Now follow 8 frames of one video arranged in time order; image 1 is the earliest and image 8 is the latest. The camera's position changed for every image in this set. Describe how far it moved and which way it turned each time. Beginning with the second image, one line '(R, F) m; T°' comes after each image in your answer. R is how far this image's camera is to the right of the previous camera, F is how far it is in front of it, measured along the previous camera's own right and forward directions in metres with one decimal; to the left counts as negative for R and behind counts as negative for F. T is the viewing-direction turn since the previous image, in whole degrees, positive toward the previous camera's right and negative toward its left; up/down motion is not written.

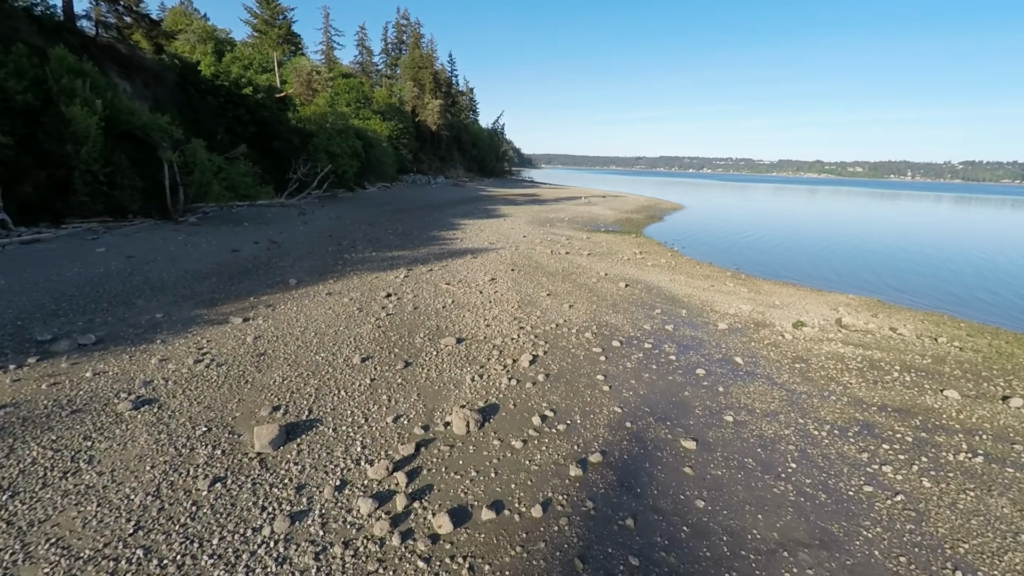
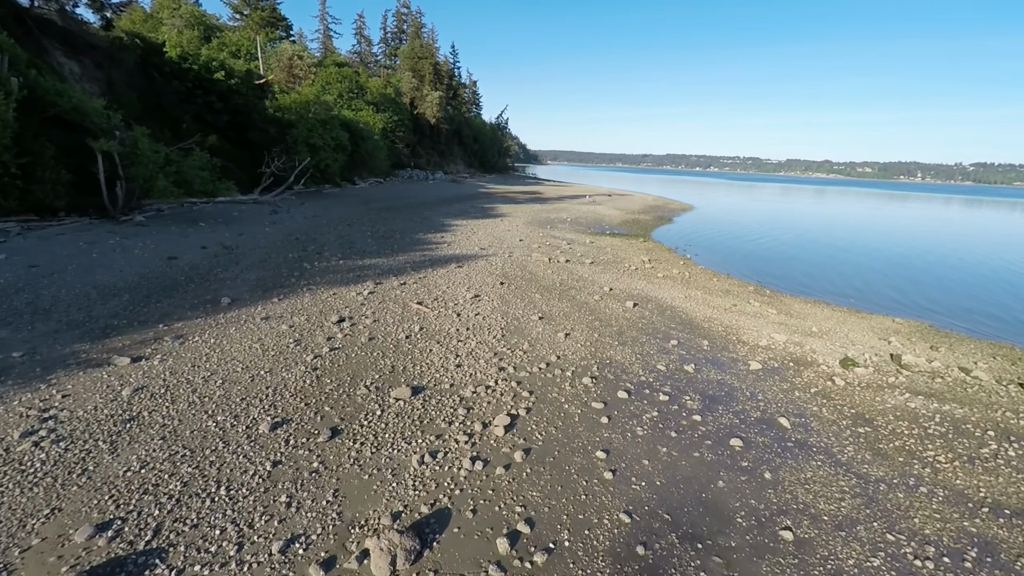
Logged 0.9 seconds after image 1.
(+0.4, +1.9) m; 0°
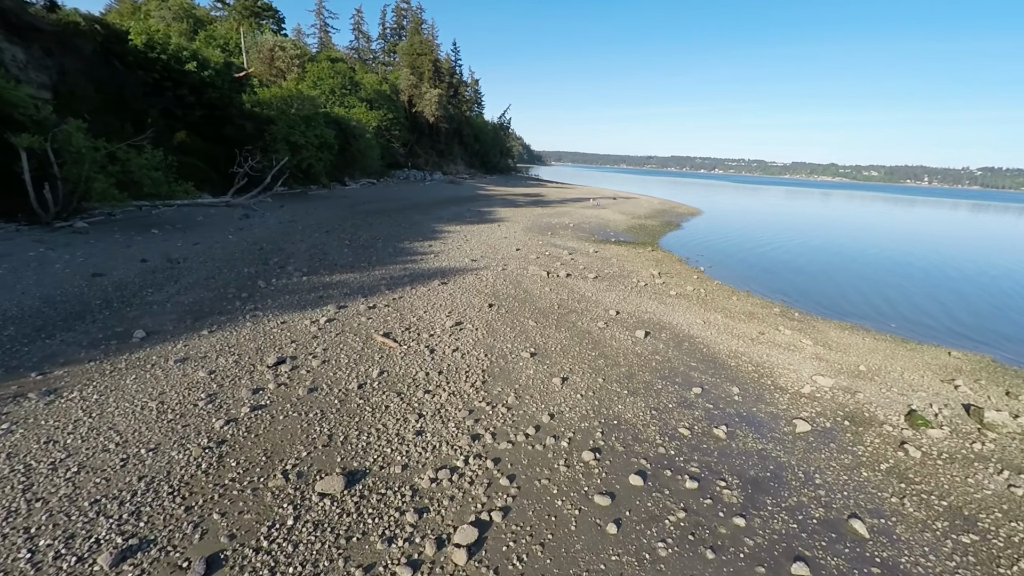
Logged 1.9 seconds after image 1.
(+0.3, +1.7) m; 0°
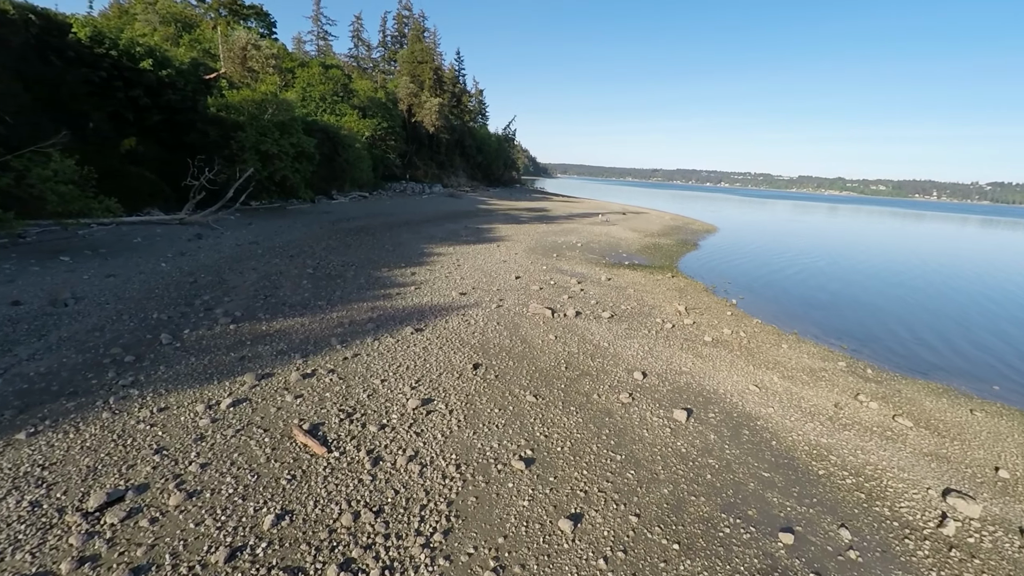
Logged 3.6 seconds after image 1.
(+0.2, +2.5) m; -1°
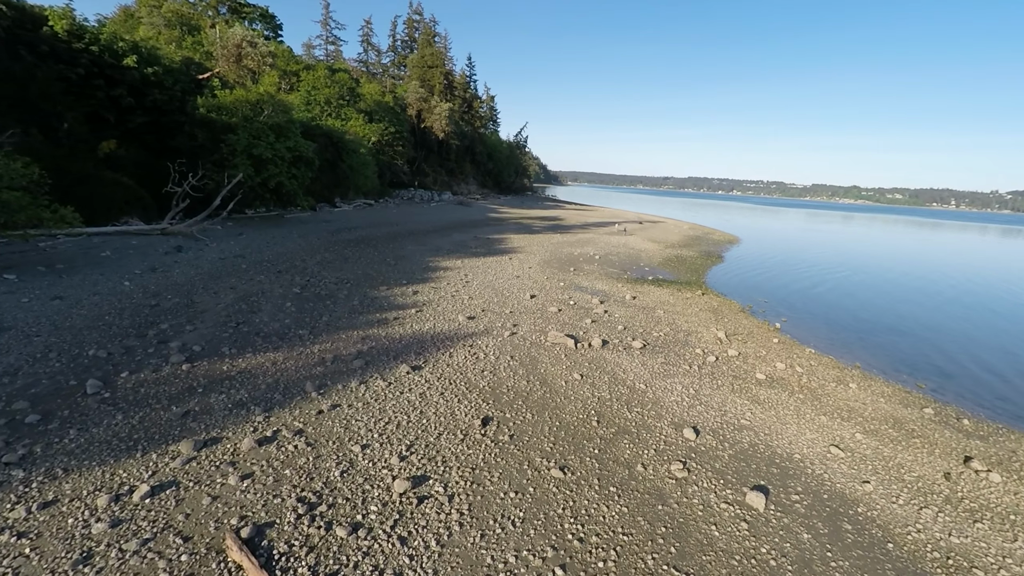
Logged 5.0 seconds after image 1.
(-0.1, +1.6) m; -1°
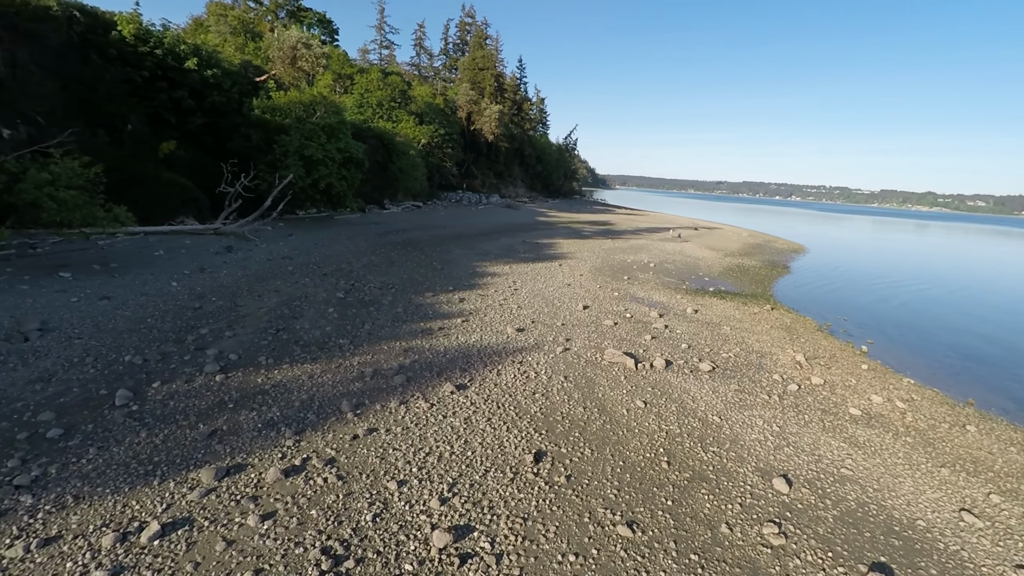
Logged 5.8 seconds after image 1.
(-0.2, +0.7) m; -5°
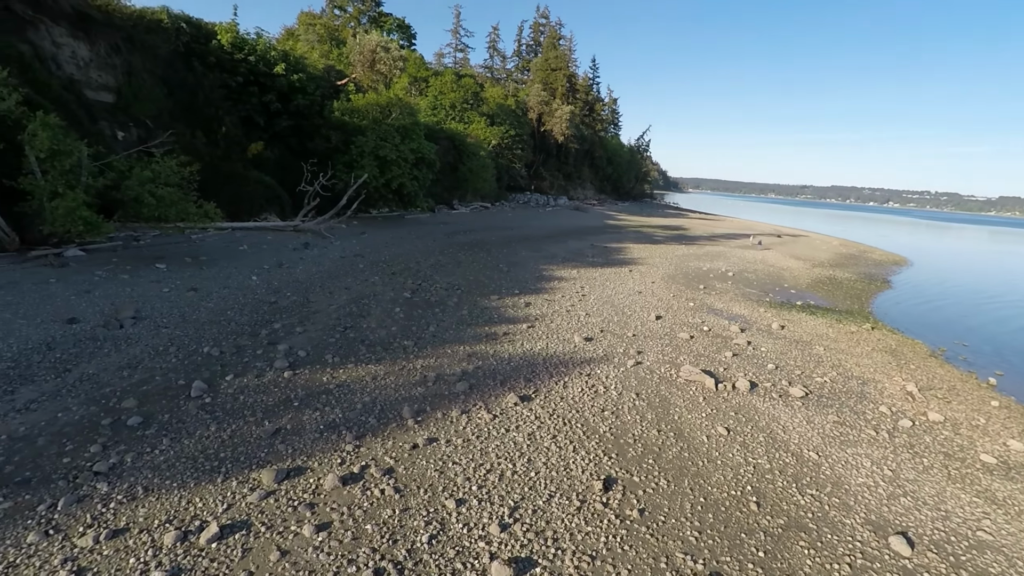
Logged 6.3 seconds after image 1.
(-0.1, +0.4) m; -8°
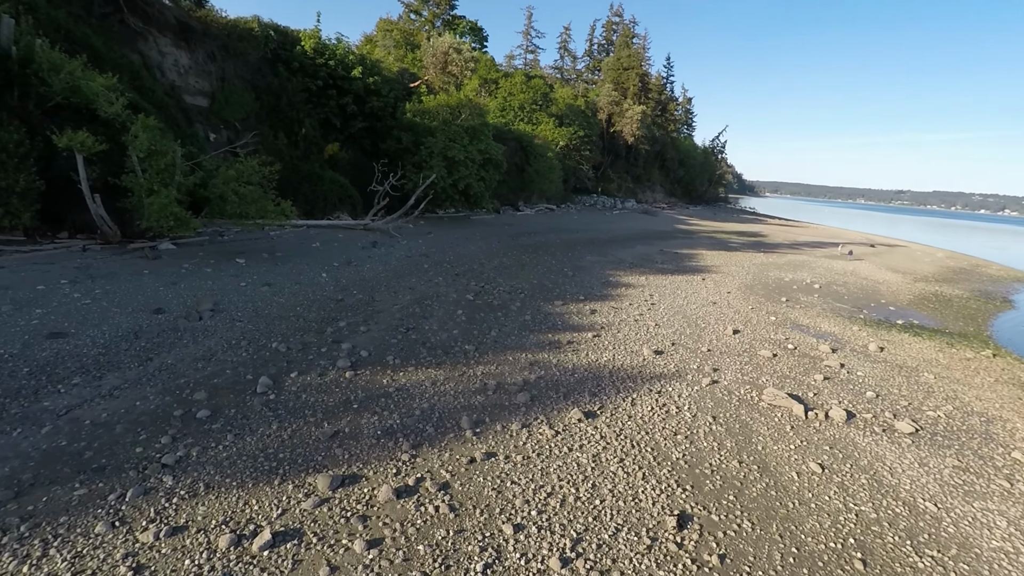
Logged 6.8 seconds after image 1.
(-0.1, +0.3) m; -7°
